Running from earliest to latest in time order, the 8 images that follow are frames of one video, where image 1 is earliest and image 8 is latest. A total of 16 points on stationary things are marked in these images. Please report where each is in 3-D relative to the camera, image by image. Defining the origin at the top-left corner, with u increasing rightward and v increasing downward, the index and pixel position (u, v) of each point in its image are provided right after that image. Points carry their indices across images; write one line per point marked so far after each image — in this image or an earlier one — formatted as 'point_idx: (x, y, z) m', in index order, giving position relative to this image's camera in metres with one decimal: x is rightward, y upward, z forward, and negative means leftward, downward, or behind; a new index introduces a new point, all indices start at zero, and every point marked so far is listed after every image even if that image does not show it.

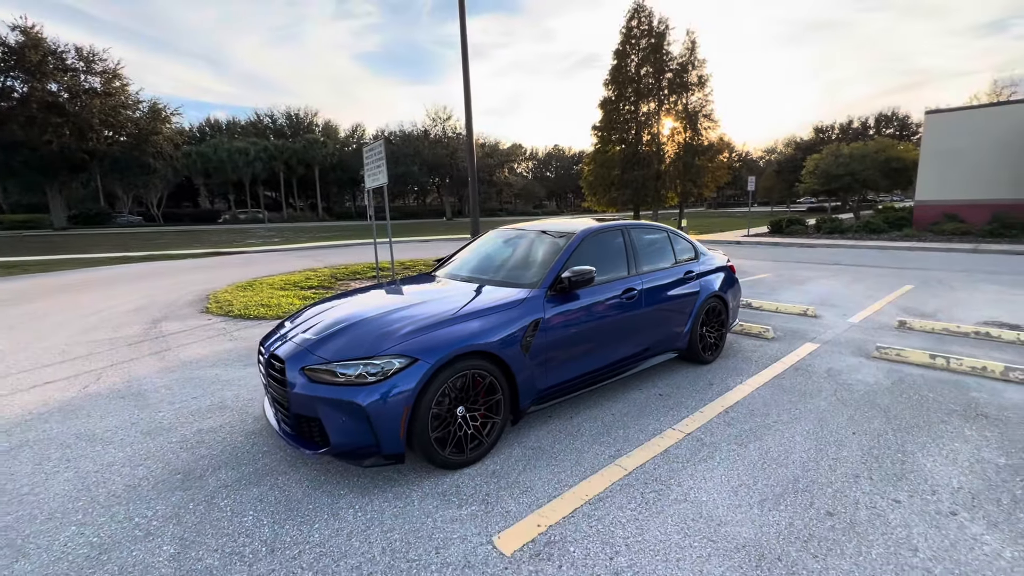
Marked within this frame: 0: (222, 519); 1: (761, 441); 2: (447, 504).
0: (-1.5, -1.2, +2.4) m
1: (+1.7, -1.0, +3.1) m
2: (-0.4, -1.2, +2.5) m
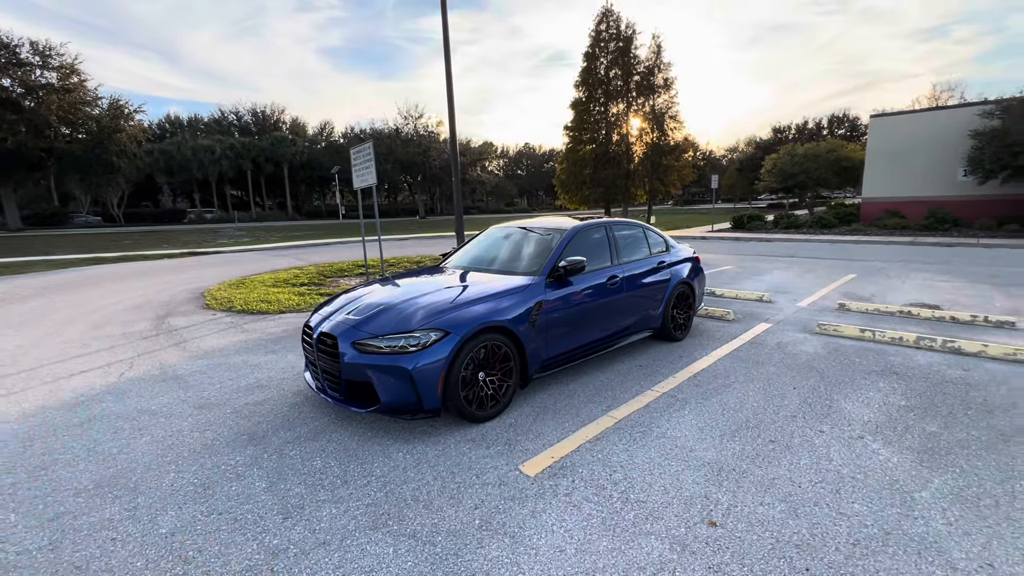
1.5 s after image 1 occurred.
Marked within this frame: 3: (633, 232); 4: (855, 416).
0: (-1.4, -1.1, +3.0) m
1: (+1.7, -0.9, +3.9) m
2: (-0.2, -1.1, +3.2) m
3: (+1.4, +0.6, +5.3) m
4: (+2.6, -1.0, +3.5) m
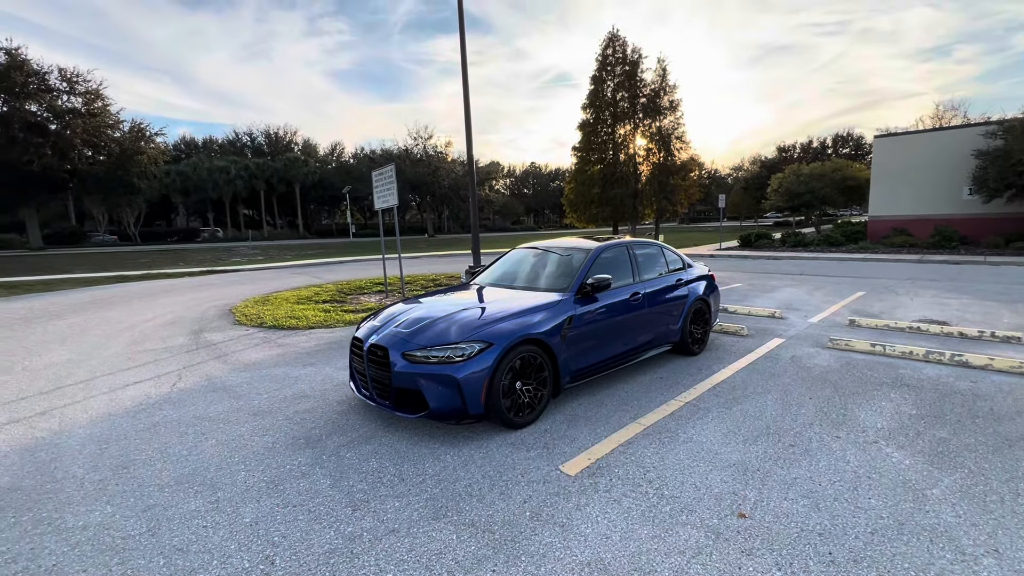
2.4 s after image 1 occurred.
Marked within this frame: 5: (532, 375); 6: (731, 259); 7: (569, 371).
0: (-1.1, -1.2, +3.3) m
1: (+2.0, -1.0, +4.1) m
2: (0.0, -1.2, +3.4) m
3: (+1.7, +0.4, +5.6) m
4: (+2.8, -1.1, +3.7) m
5: (+0.2, -0.7, +3.8) m
6: (+9.3, +1.3, +20.0) m
7: (+0.5, -0.7, +4.1) m
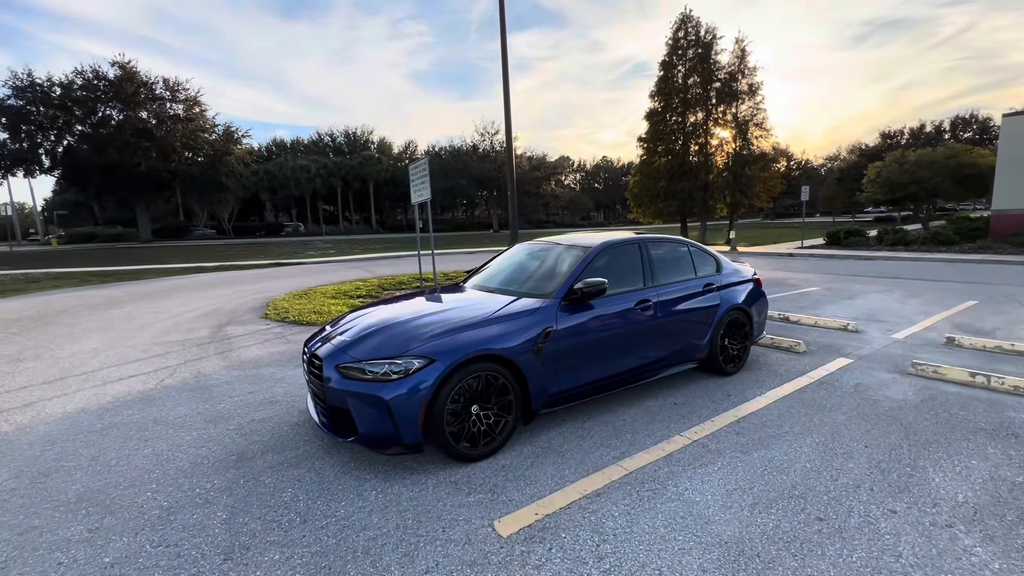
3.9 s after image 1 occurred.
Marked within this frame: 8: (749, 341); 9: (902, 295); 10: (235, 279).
0: (-1.5, -1.2, +2.8) m
1: (+1.7, -1.1, +3.2) m
2: (-0.3, -1.2, +2.8) m
3: (+1.6, +0.4, +4.7) m
4: (+2.5, -1.2, +2.7) m
5: (-0.1, -0.8, +3.2) m
6: (+11.4, +1.1, +17.7) m
7: (+0.2, -0.8, +3.4) m
8: (+2.5, -0.6, +5.0) m
9: (+8.2, -0.2, +9.8) m
10: (-8.7, +0.3, +14.6) m
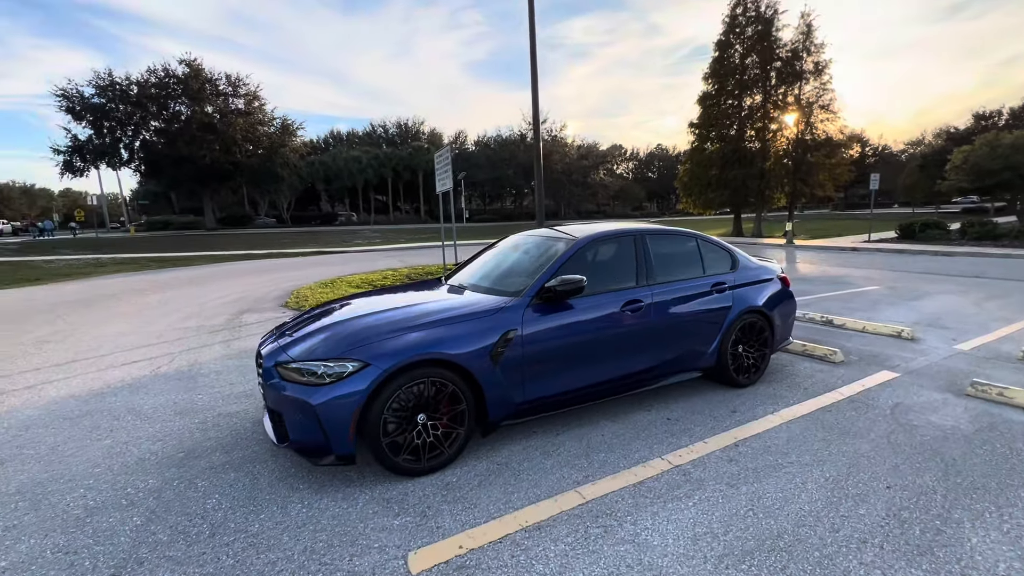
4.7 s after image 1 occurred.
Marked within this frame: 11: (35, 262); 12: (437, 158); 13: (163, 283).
0: (-1.8, -1.2, +2.7) m
1: (+1.4, -1.1, +2.7) m
2: (-0.7, -1.2, +2.5) m
3: (+1.5, +0.4, +4.1) m
4: (+2.1, -1.2, +2.1) m
5: (-0.4, -0.7, +2.9) m
6: (+12.6, +1.2, +16.1) m
7: (0.0, -0.8, +3.1) m
8: (+2.4, -0.6, +4.3) m
9: (+8.5, -0.2, +8.5) m
10: (-7.7, +0.7, +15.2) m
11: (-17.0, +0.9, +16.6) m
12: (-1.7, +3.0, +10.7) m
13: (-8.8, +0.1, +11.8) m
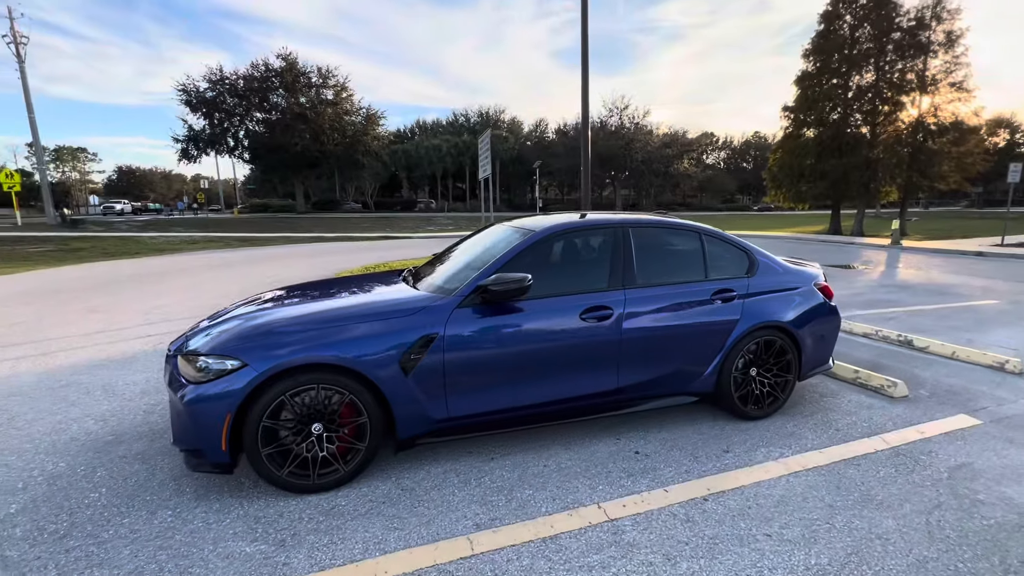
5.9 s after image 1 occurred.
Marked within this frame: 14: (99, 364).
0: (-2.4, -1.1, +2.6) m
1: (+0.9, -1.2, +2.0) m
2: (-1.3, -1.2, +2.2) m
3: (+1.2, +0.4, +3.4) m
4: (+1.4, -1.3, +1.3) m
5: (-0.9, -0.7, +2.5) m
6: (+14.2, +0.8, +13.3) m
7: (-0.5, -0.7, +2.7) m
8: (+2.1, -0.6, +3.5) m
9: (+8.9, -0.5, +6.6) m
10: (-5.9, +1.3, +15.8) m
11: (-14.8, +2.0, +18.8) m
12: (-0.7, +3.2, +10.4) m
13: (-7.6, +0.7, +12.6) m
14: (-4.0, -0.7, +4.6) m
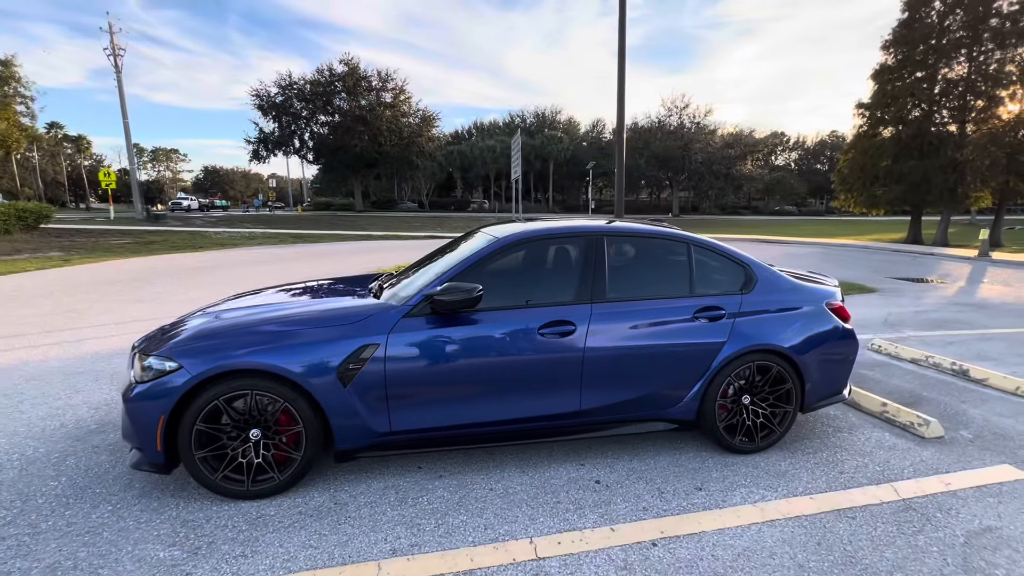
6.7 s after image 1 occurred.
0: (-2.7, -1.1, +2.7) m
1: (+0.5, -1.3, +1.8) m
2: (-1.6, -1.2, +2.2) m
3: (+1.0, +0.2, +3.1) m
4: (+0.9, -1.4, +1.0) m
5: (-1.3, -0.7, +2.5) m
6: (+15.1, +0.2, +11.4) m
7: (-0.8, -0.8, +2.6) m
8: (+1.9, -0.8, +3.1) m
9: (+8.9, -0.9, +5.4) m
10: (-4.6, +1.4, +16.2) m
11: (-13.1, +2.4, +20.3) m
12: (0.0, +3.2, +10.3) m
13: (-6.7, +0.9, +13.3) m
14: (-4.1, -0.7, +4.9) m
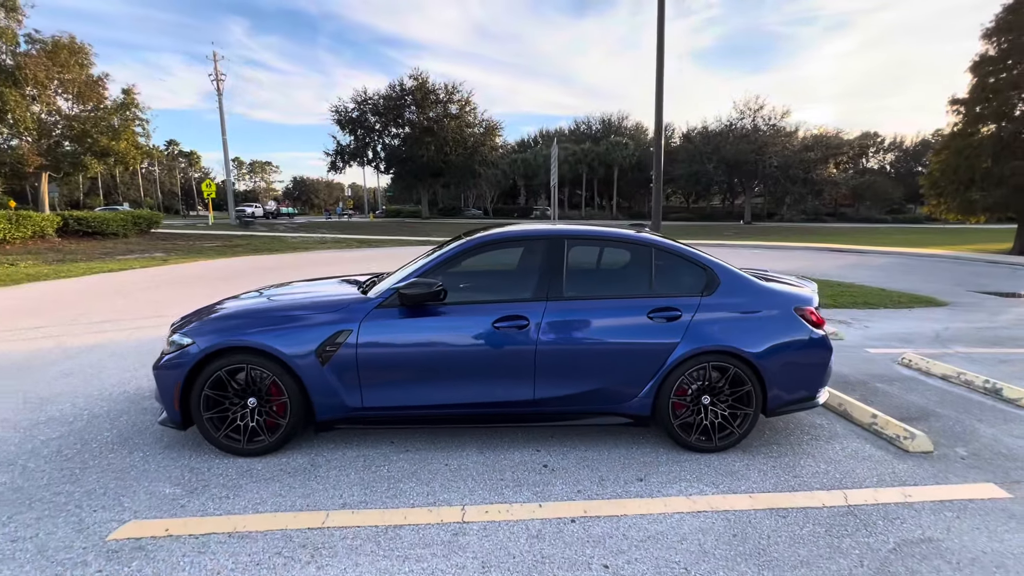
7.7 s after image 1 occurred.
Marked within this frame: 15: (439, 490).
0: (-2.9, -1.0, +3.3) m
1: (0.0, -1.3, +2.0) m
2: (-2.0, -1.1, +2.7) m
3: (+0.8, +0.2, +3.2) m
4: (+0.4, -1.4, +1.2) m
5: (-1.5, -0.7, +3.0) m
6: (+15.9, -0.2, +9.5) m
7: (-1.1, -0.7, +3.0) m
8: (+1.6, -0.8, +3.1) m
9: (+8.9, -1.1, +4.4) m
10: (-2.9, +1.3, +17.1) m
11: (-10.7, +2.4, +22.3) m
12: (+0.9, +3.1, +10.5) m
13: (-5.3, +0.9, +14.4) m
14: (-4.0, -0.6, +5.7) m
15: (-0.4, -1.2, +2.7) m
